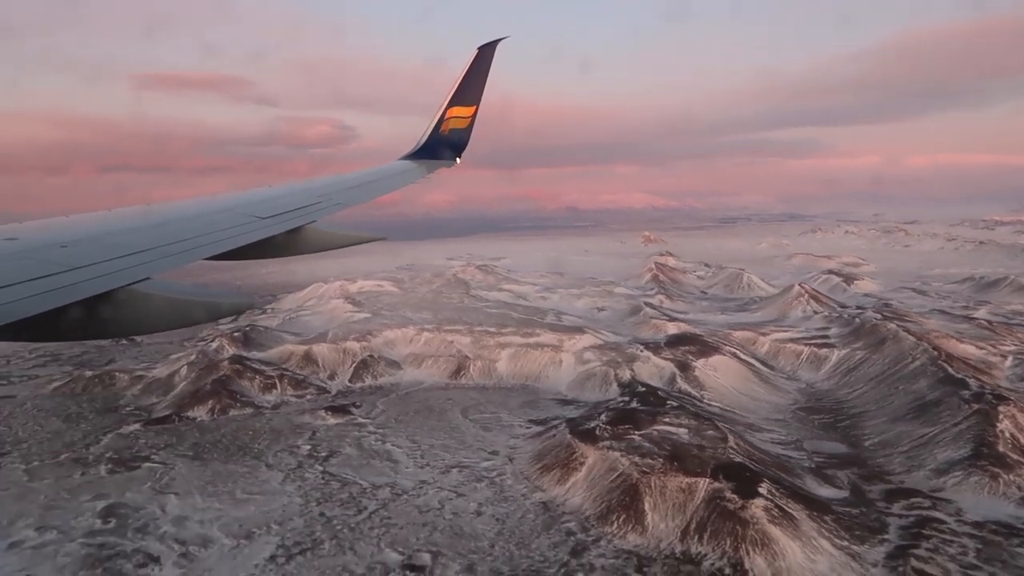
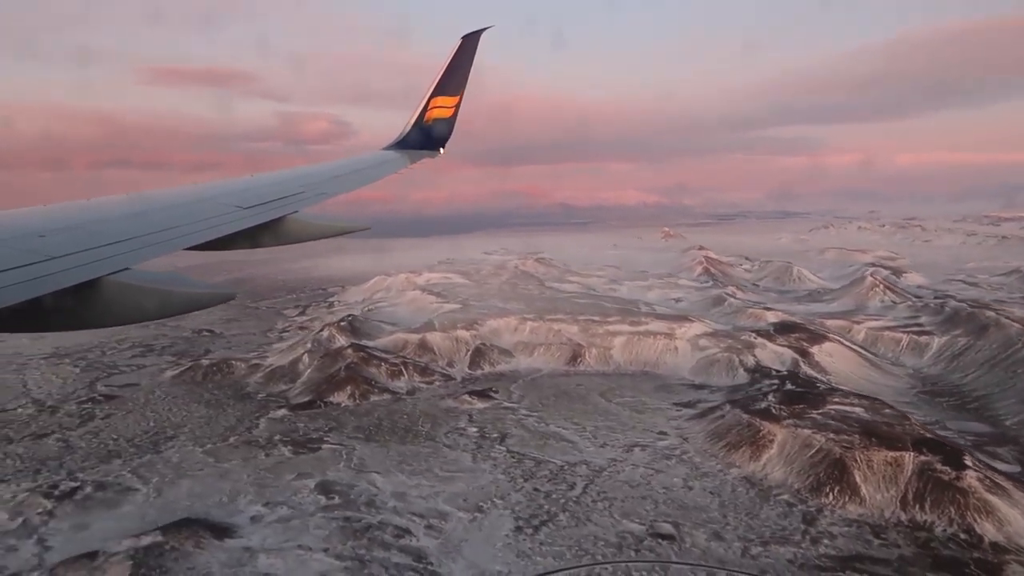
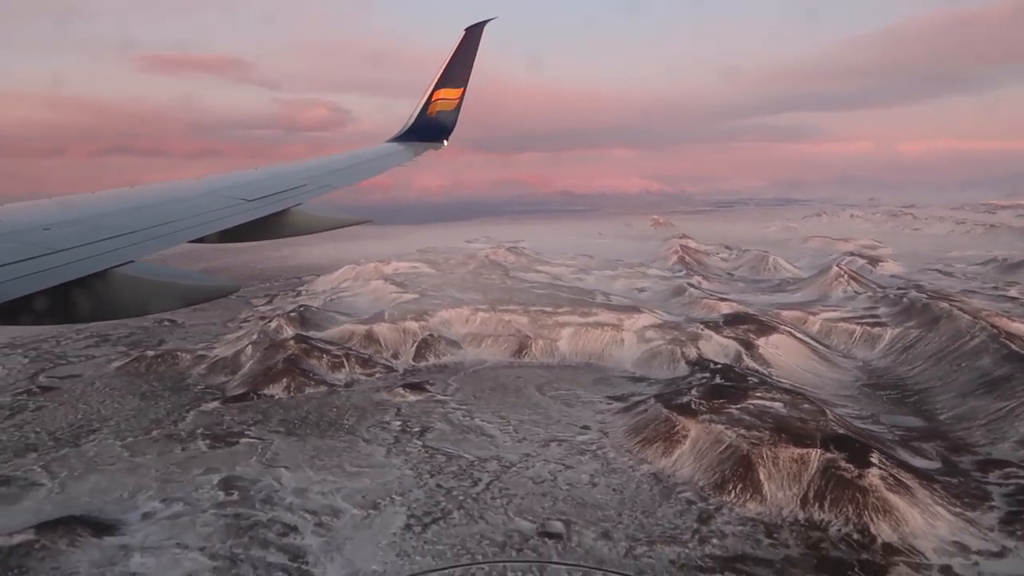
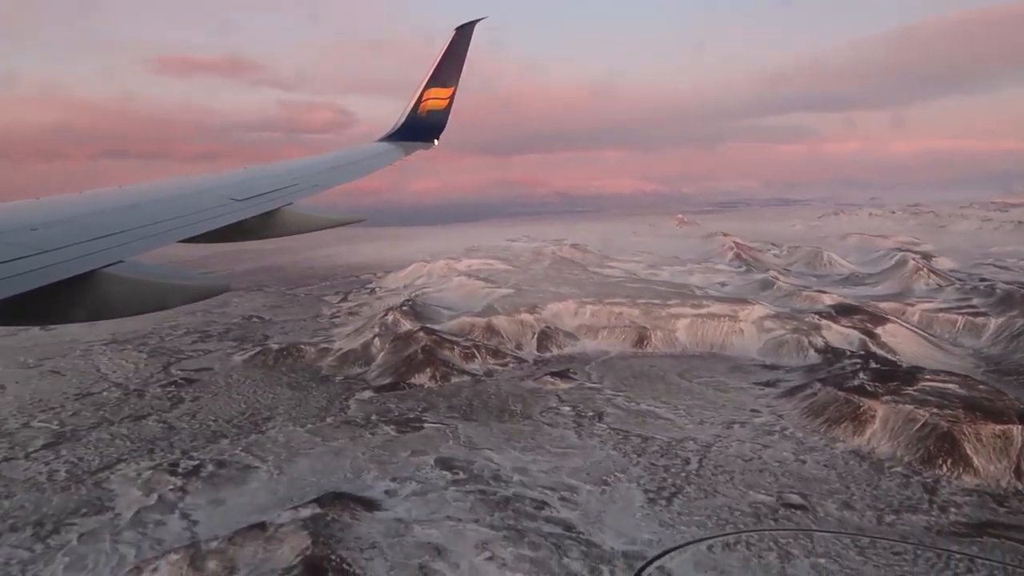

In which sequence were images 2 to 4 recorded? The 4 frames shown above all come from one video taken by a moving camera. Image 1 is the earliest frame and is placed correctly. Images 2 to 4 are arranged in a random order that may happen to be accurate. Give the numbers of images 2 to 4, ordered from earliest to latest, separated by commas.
3, 2, 4
